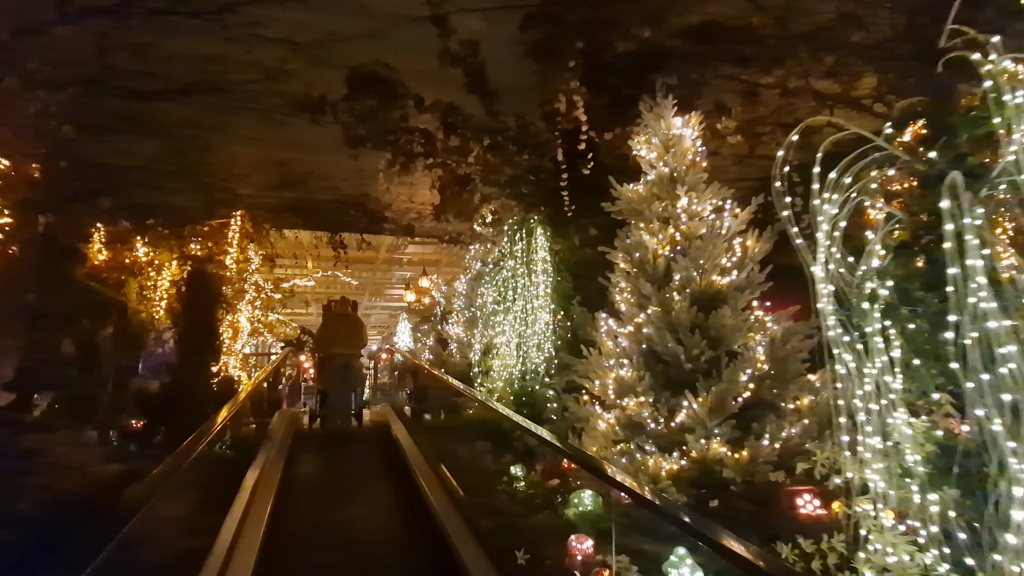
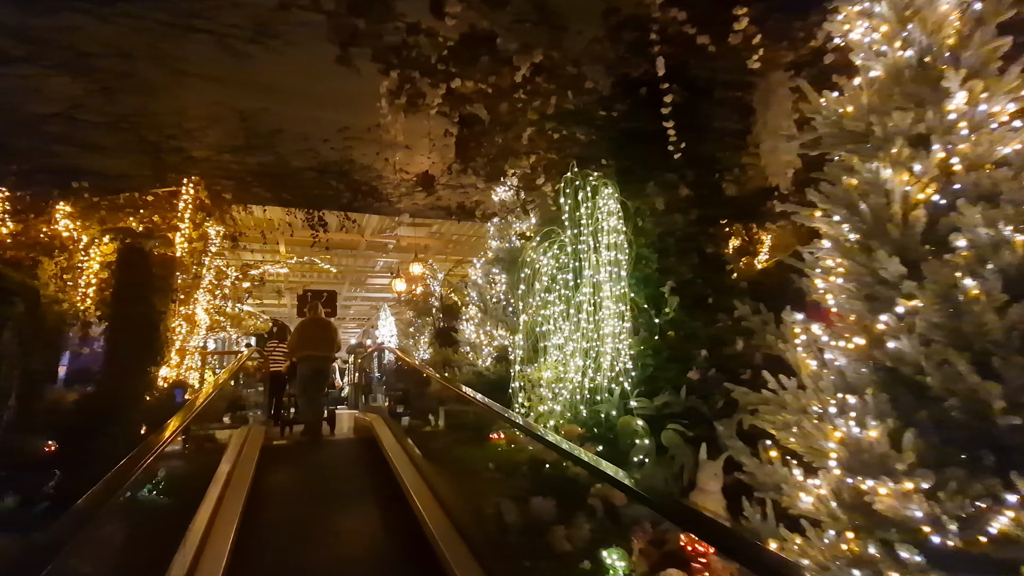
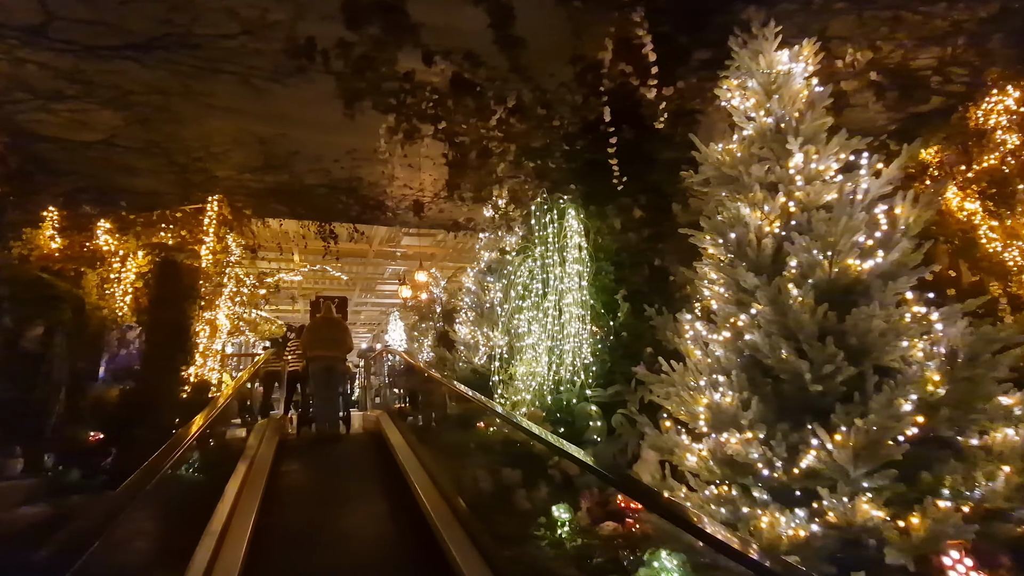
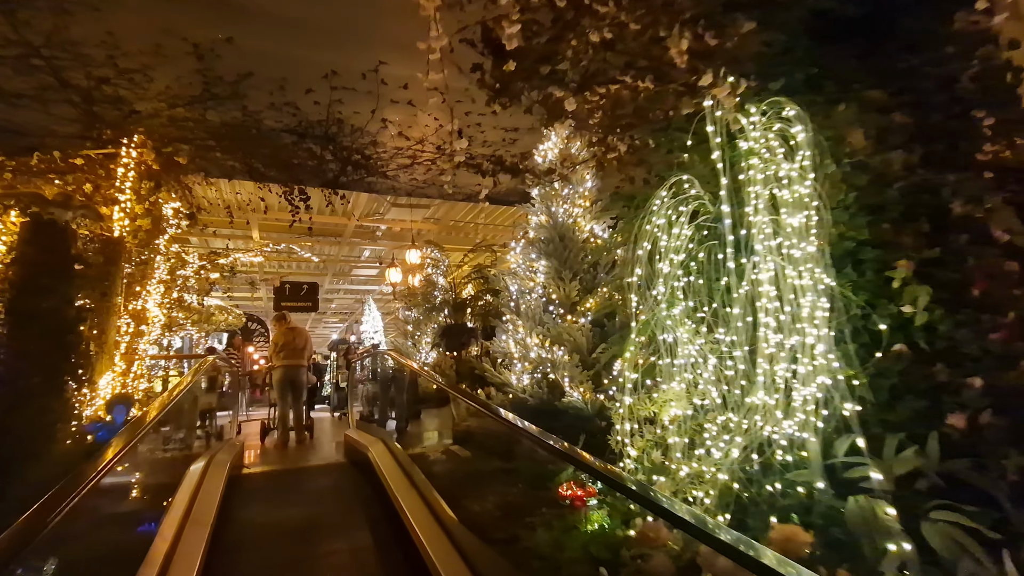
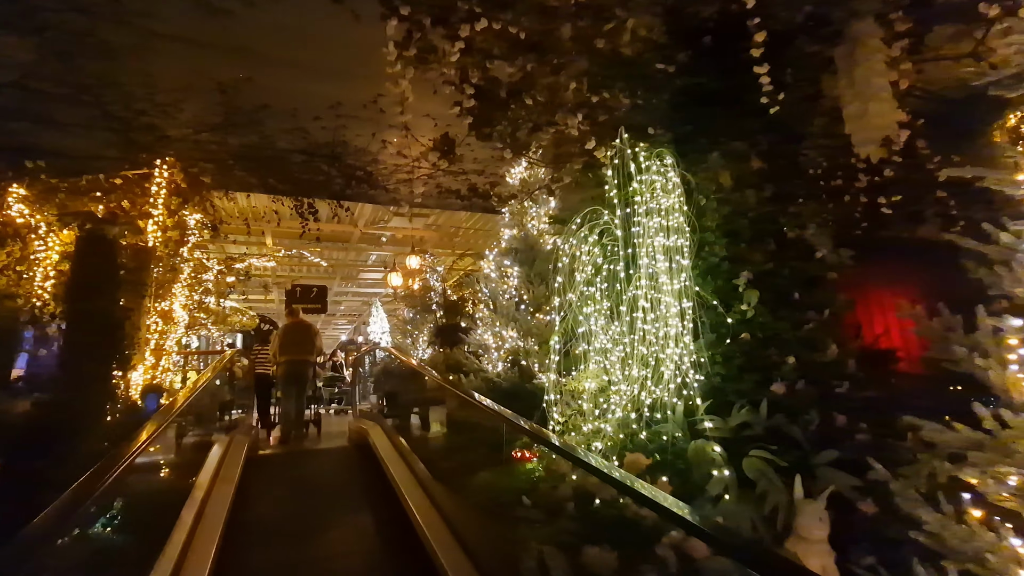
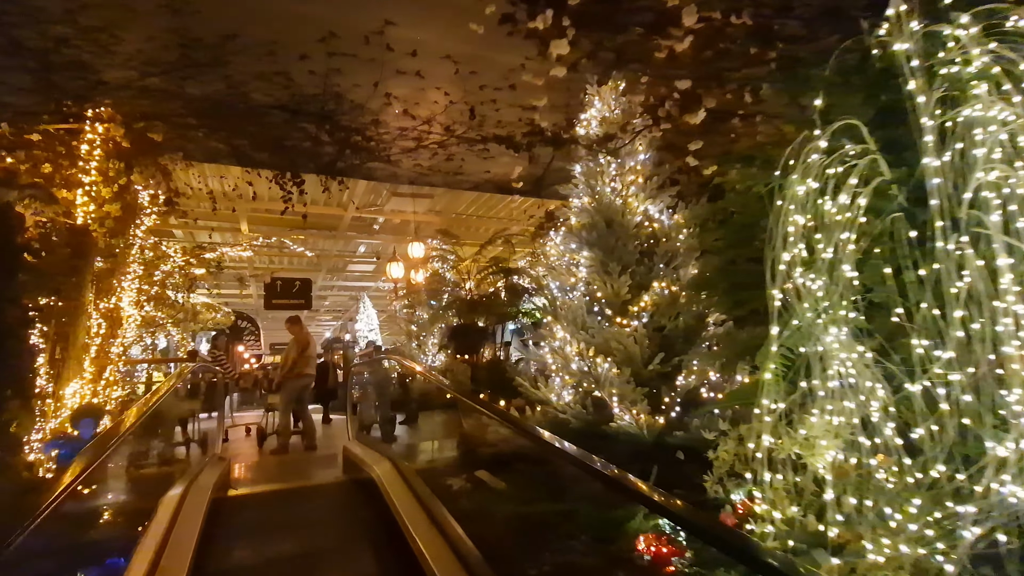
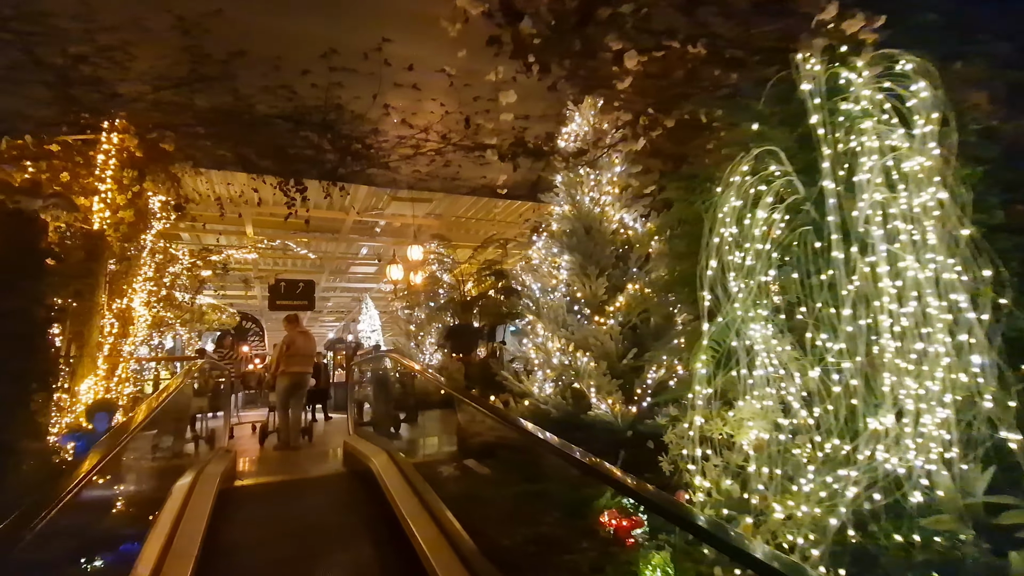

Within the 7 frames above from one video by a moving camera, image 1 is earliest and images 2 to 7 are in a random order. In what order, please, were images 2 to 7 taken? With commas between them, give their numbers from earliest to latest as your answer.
3, 2, 5, 4, 7, 6
